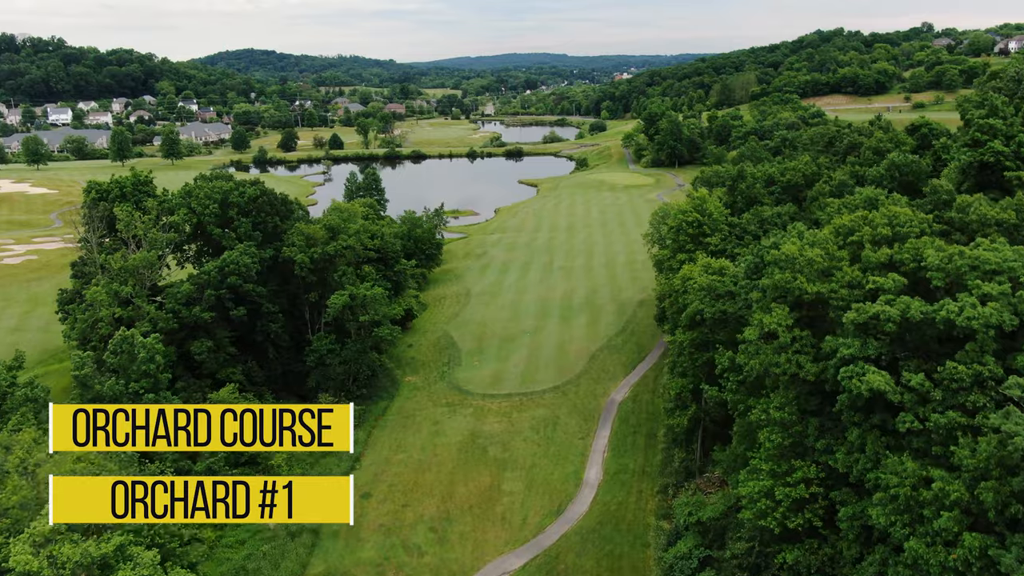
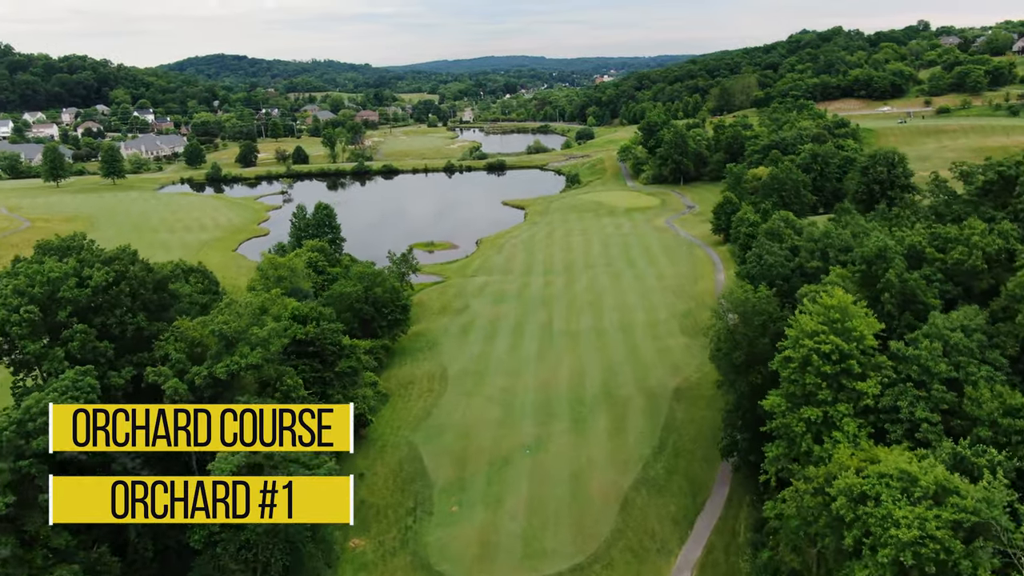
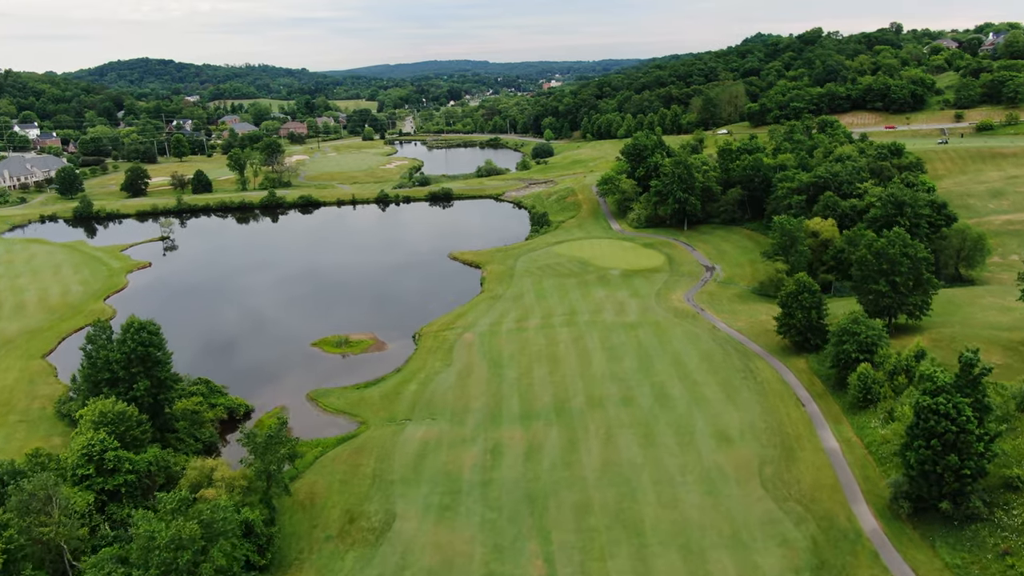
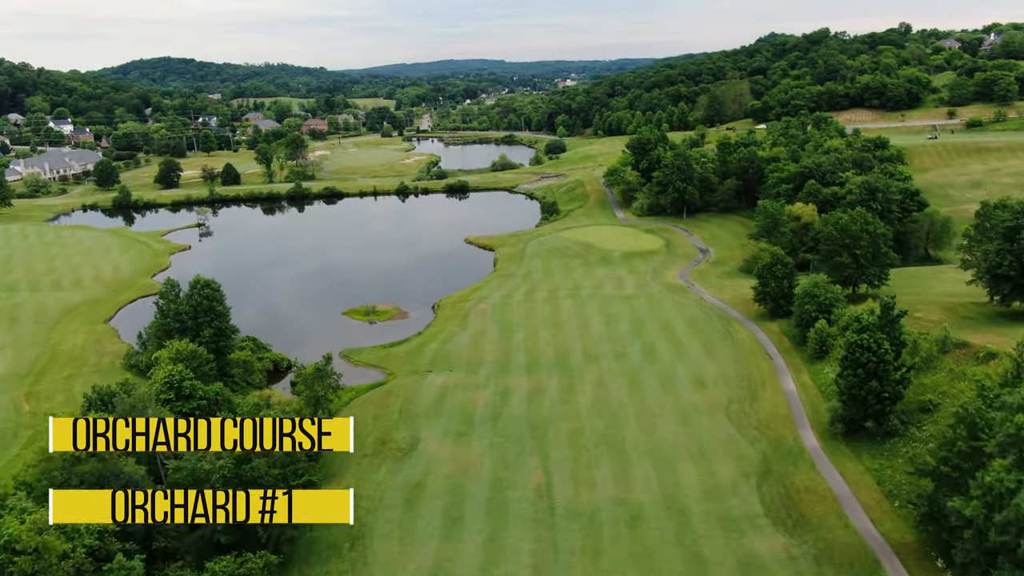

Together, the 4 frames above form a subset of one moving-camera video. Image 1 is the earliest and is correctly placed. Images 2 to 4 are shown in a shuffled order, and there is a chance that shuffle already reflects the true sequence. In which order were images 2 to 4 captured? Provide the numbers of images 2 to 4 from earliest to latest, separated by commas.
2, 4, 3
